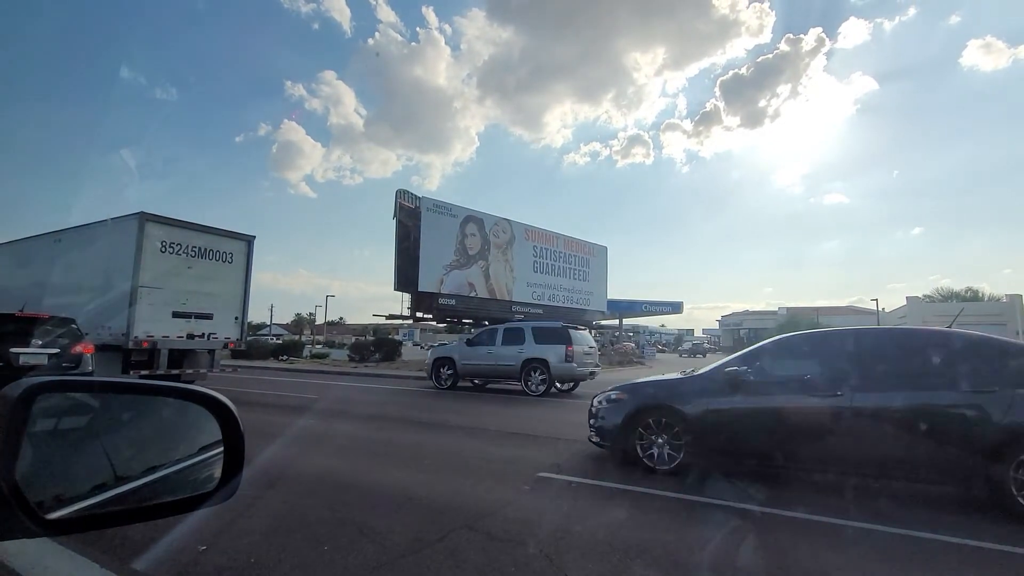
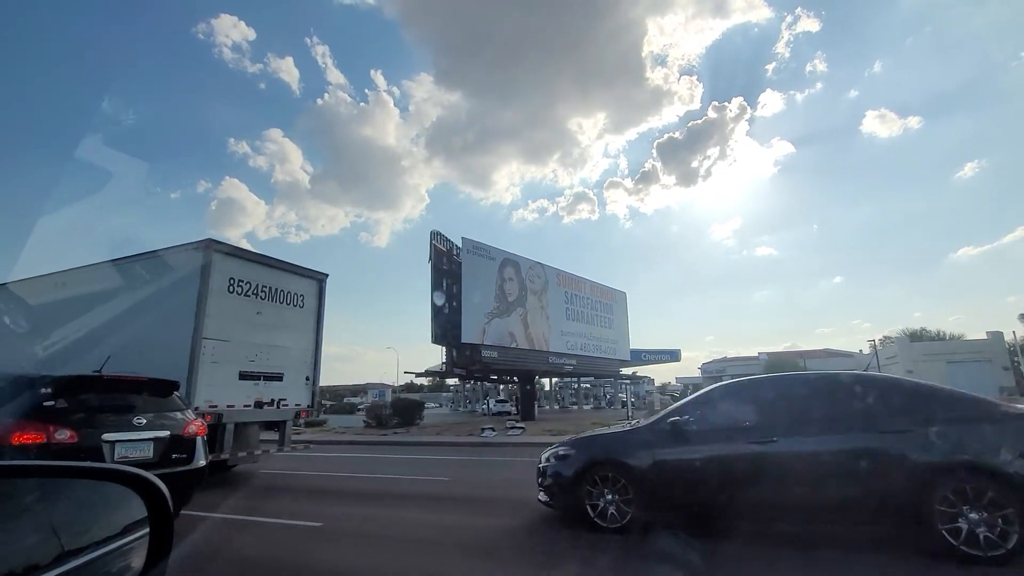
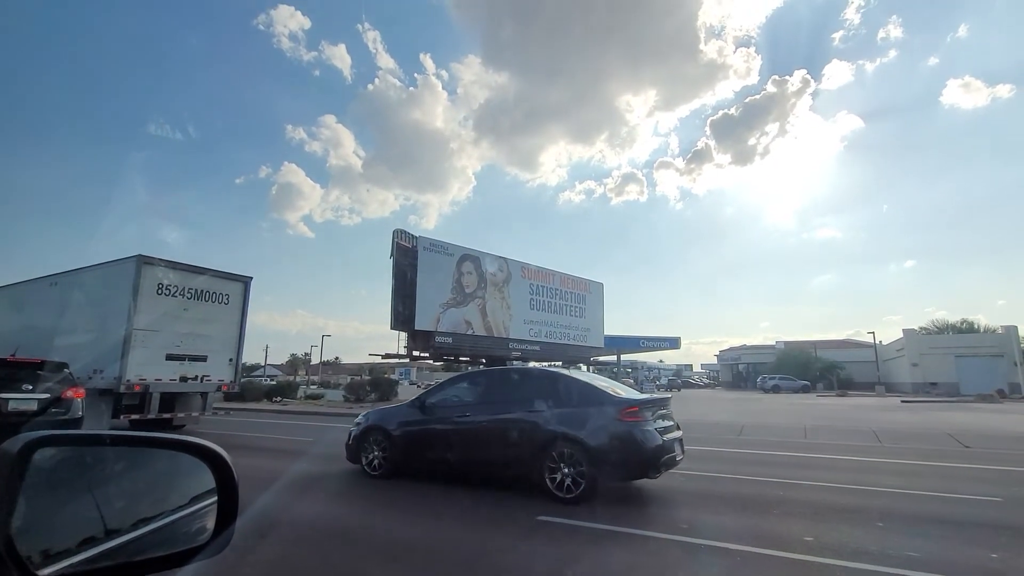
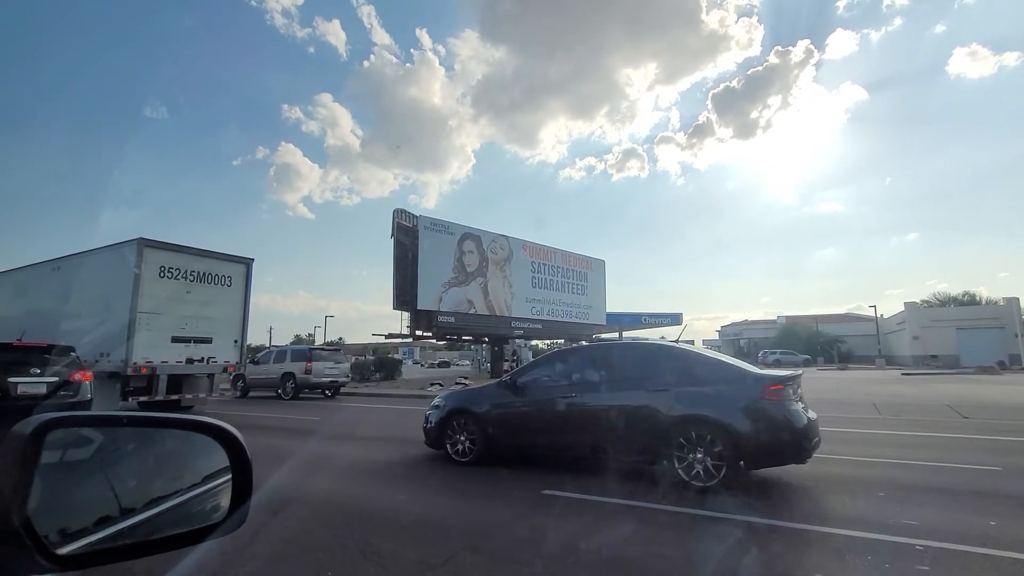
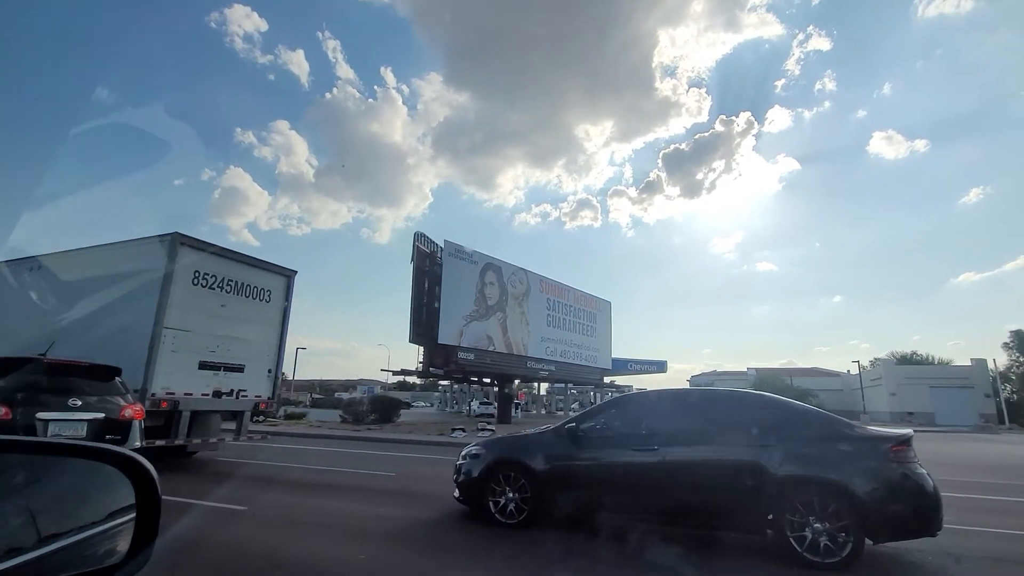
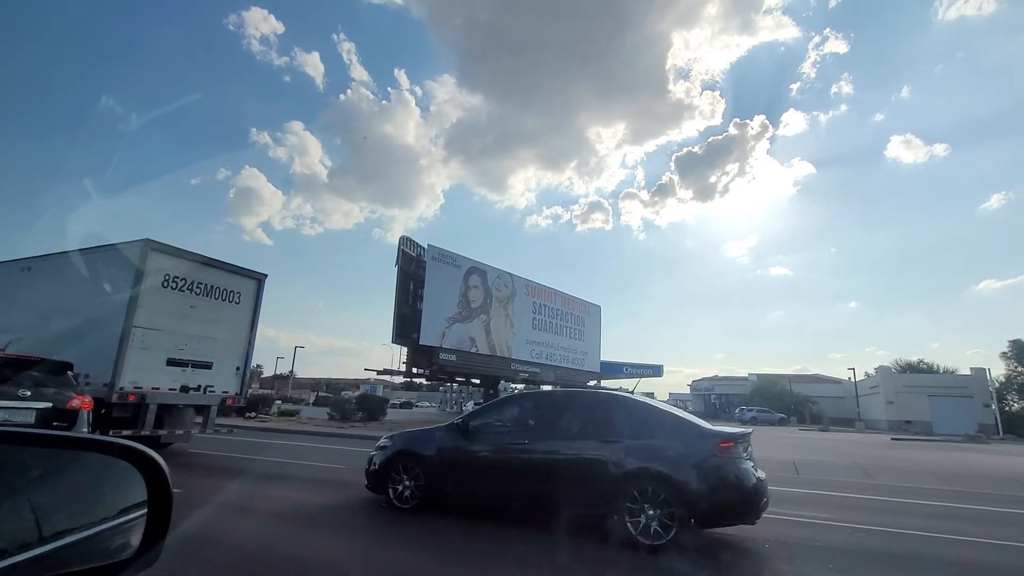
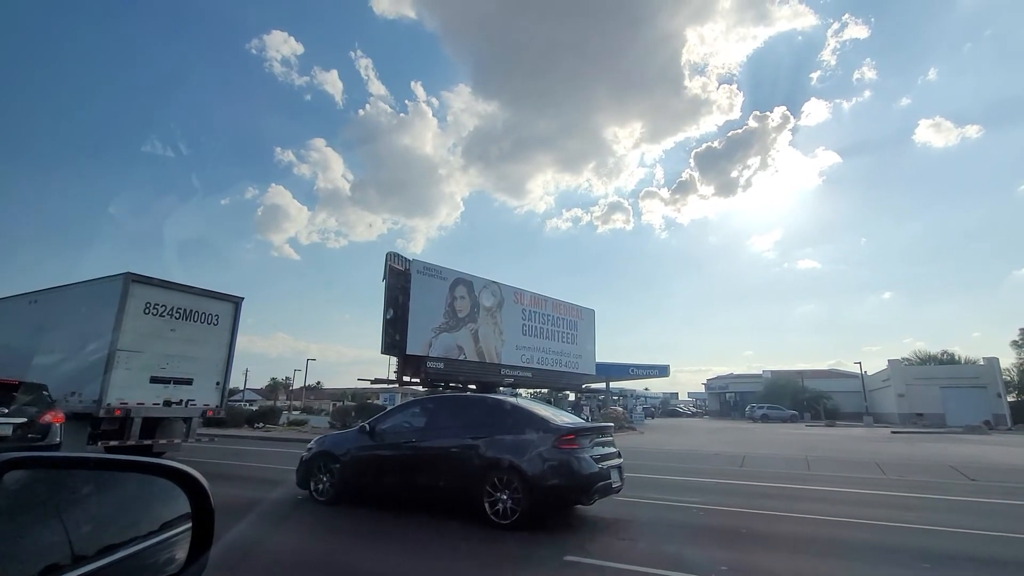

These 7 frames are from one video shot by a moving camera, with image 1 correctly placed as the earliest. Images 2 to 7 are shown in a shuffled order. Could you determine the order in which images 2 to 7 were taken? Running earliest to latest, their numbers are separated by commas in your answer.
4, 3, 7, 6, 5, 2
